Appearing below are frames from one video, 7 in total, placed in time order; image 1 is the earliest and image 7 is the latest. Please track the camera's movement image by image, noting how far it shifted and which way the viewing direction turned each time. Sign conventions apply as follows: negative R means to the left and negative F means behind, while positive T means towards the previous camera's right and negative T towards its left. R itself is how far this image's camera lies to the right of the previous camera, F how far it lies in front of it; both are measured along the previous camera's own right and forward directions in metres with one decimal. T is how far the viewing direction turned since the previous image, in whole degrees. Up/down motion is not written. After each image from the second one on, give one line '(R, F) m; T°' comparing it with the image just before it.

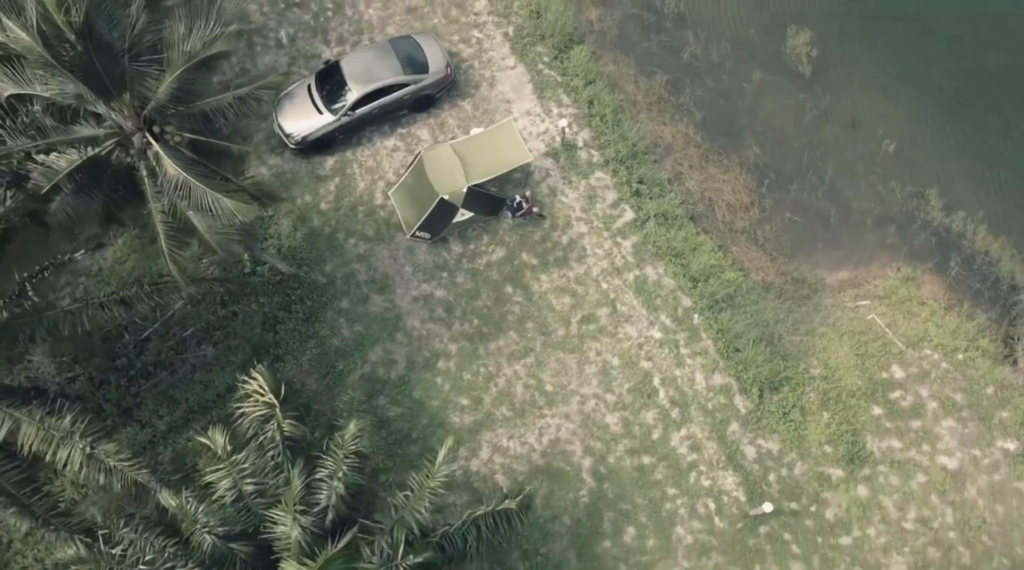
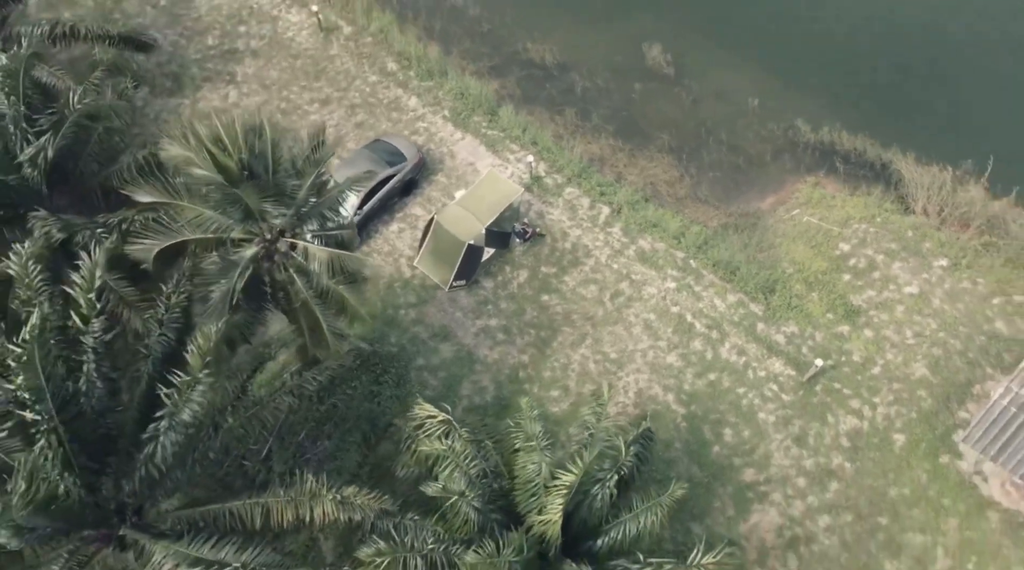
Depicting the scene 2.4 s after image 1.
(-4.2, -2.1) m; +13°
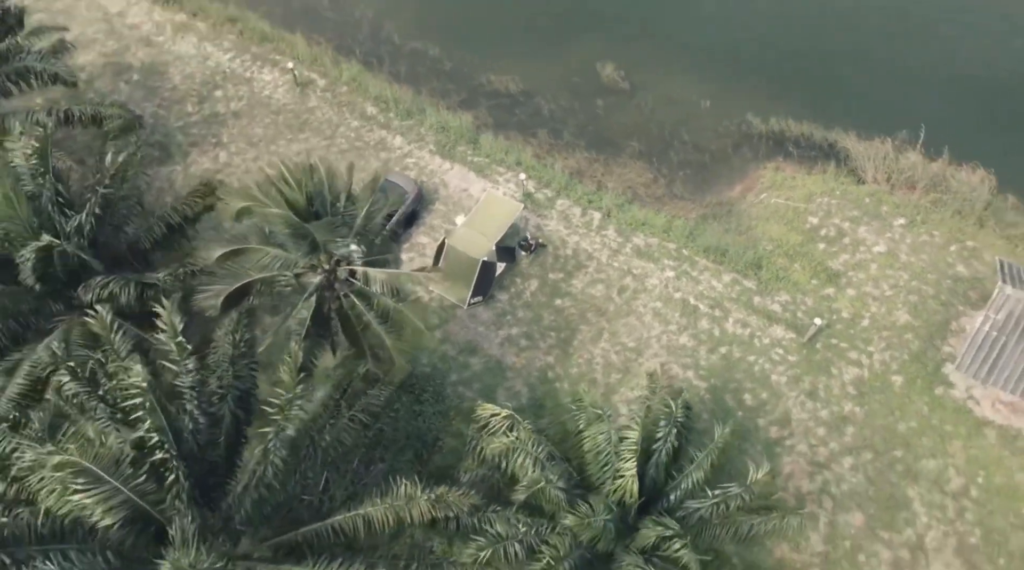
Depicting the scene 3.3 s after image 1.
(-2.0, -1.0) m; +5°
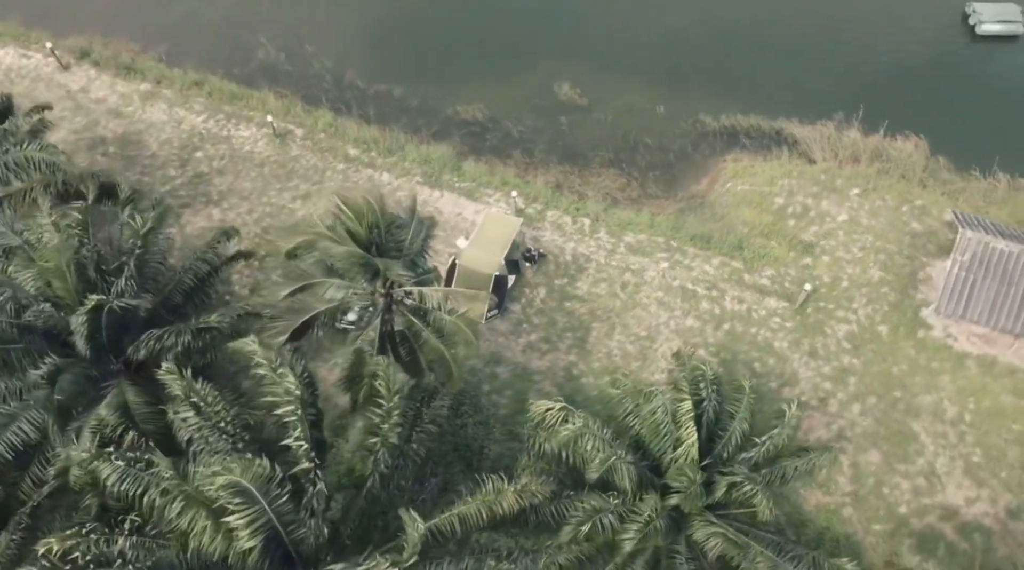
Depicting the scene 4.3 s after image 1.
(-2.2, -0.9) m; +6°
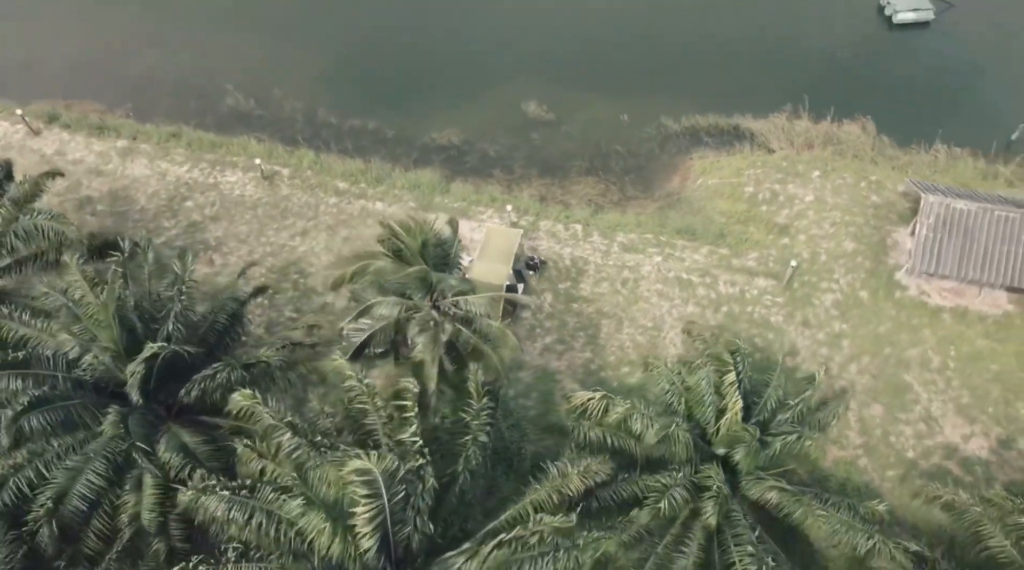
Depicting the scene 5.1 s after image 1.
(-2.0, -0.8) m; +5°
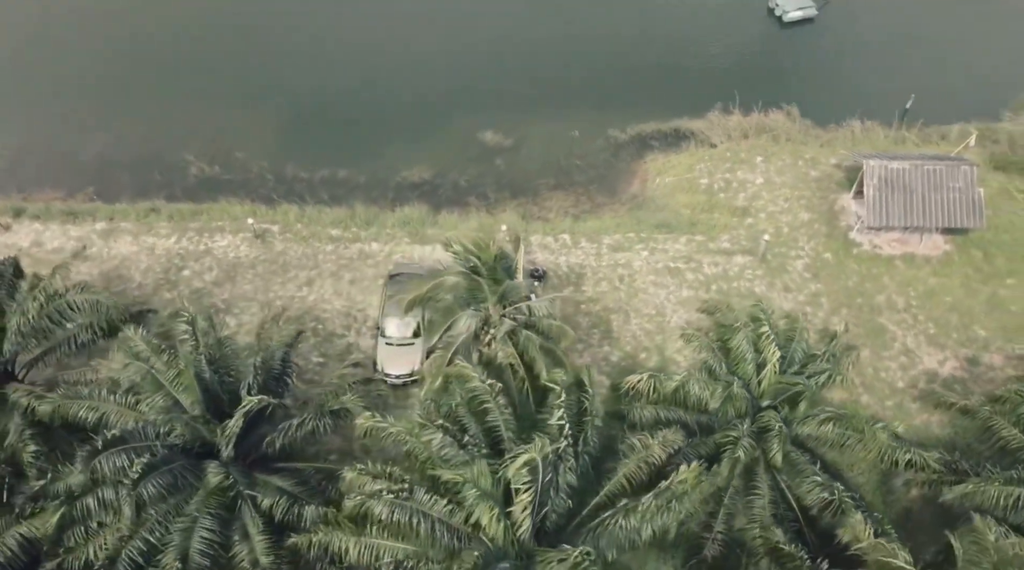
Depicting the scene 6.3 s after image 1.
(-3.3, -1.1) m; +8°
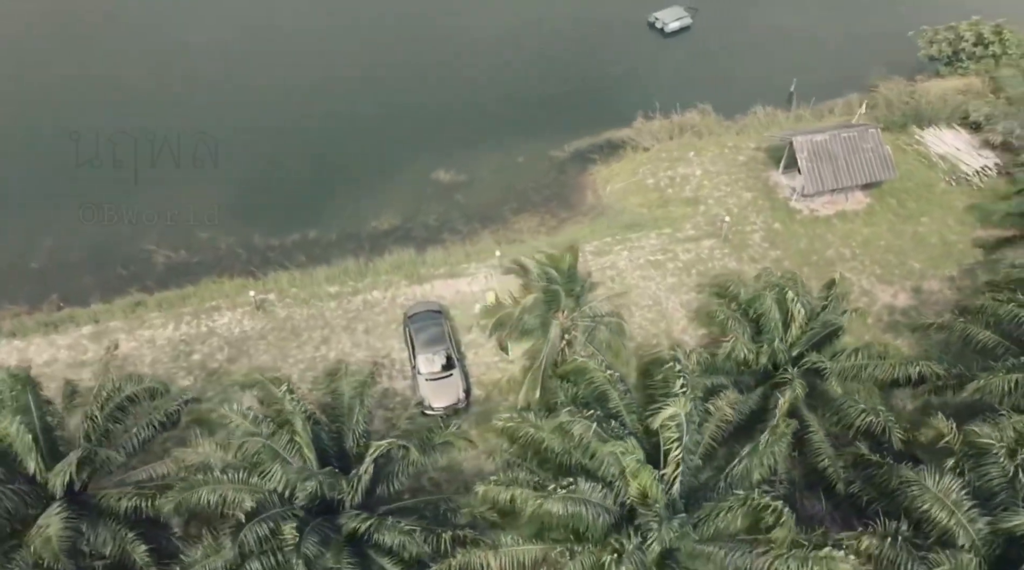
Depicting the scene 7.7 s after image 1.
(-4.5, -0.9) m; +11°
